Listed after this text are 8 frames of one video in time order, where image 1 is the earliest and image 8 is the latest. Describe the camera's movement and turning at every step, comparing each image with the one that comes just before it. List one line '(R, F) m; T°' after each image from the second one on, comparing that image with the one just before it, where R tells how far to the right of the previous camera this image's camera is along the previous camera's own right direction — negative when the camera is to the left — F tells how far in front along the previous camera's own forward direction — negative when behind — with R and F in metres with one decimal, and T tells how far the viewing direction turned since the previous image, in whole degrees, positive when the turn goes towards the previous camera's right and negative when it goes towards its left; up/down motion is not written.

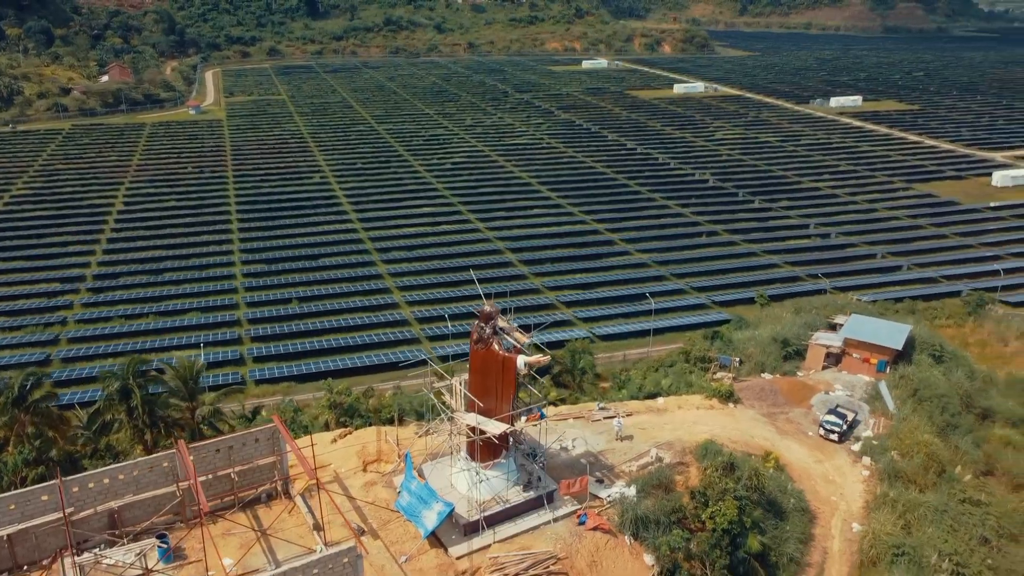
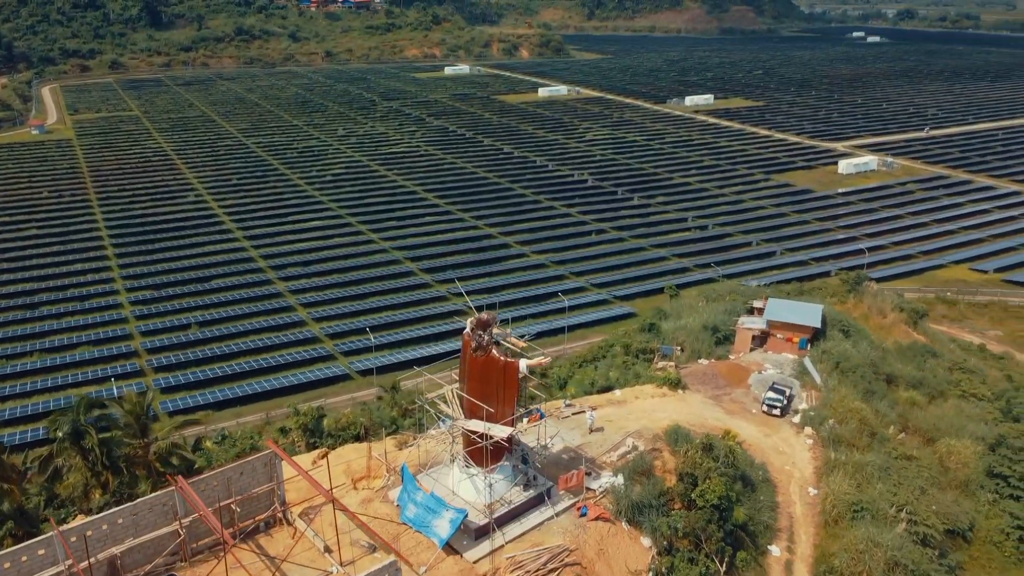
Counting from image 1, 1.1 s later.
(-2.0, -0.3) m; +9°
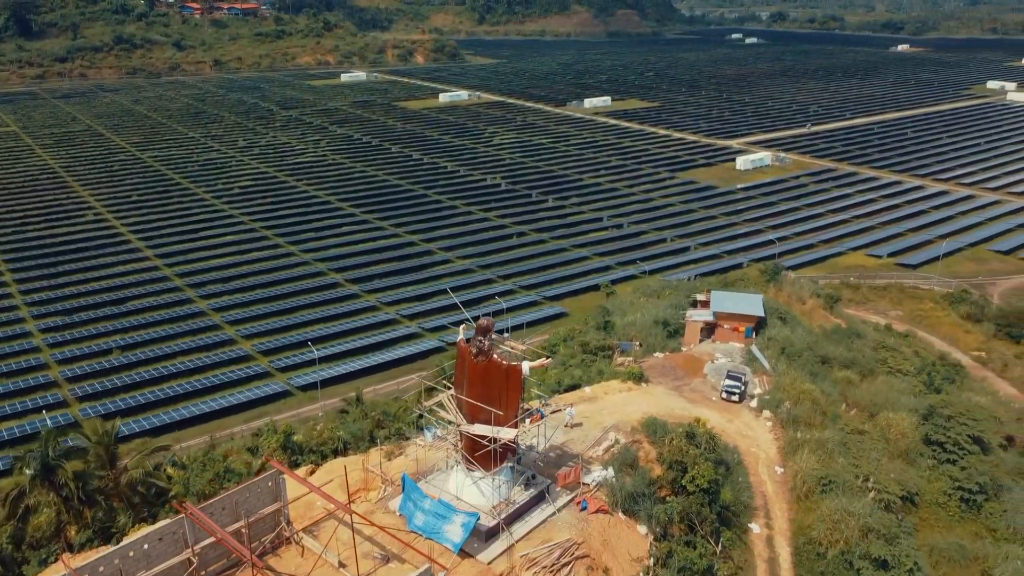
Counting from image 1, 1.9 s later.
(-1.6, -0.2) m; +7°
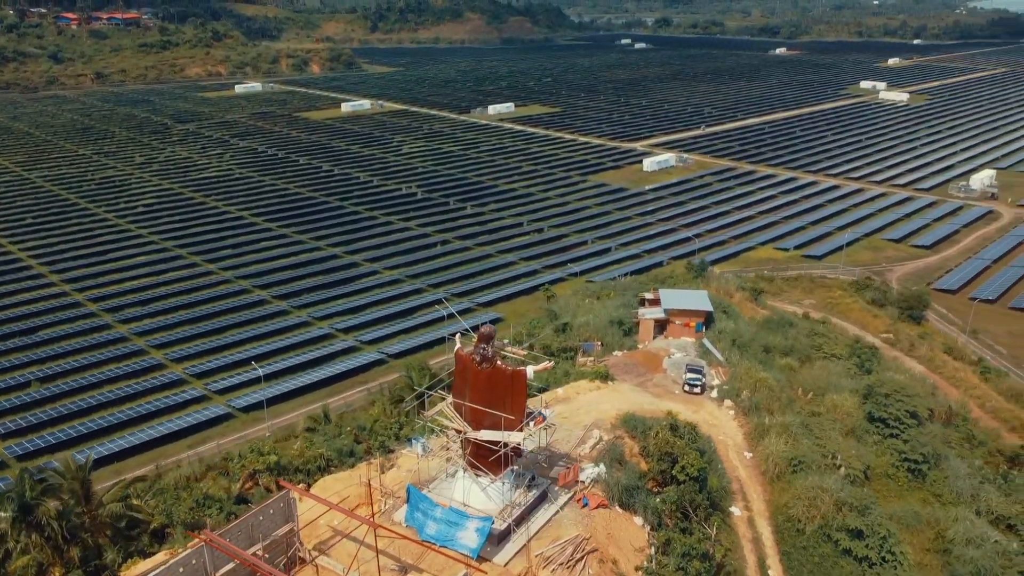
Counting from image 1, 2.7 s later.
(-1.6, -0.2) m; +7°
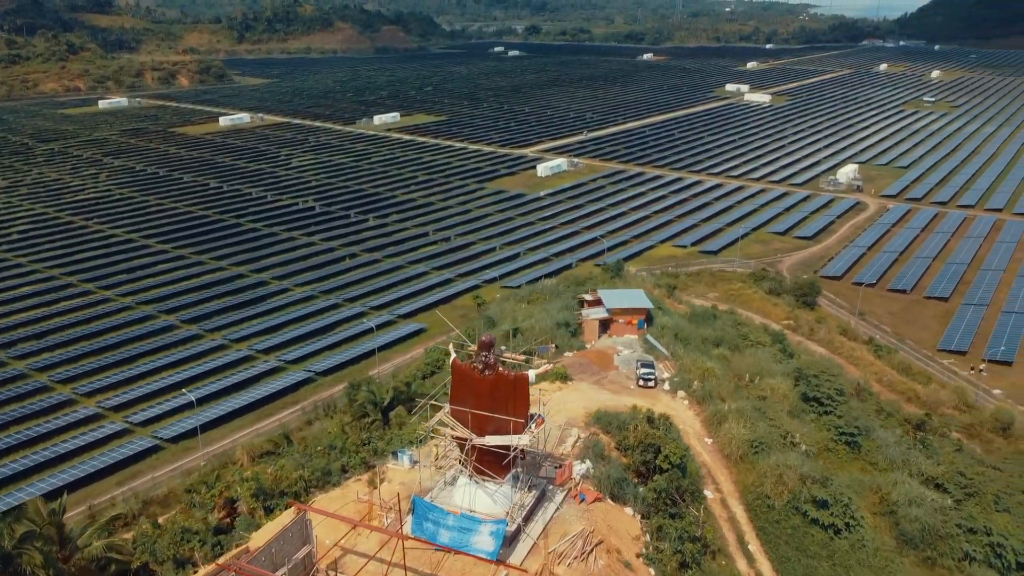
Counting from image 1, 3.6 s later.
(-2.0, -0.3) m; +8°
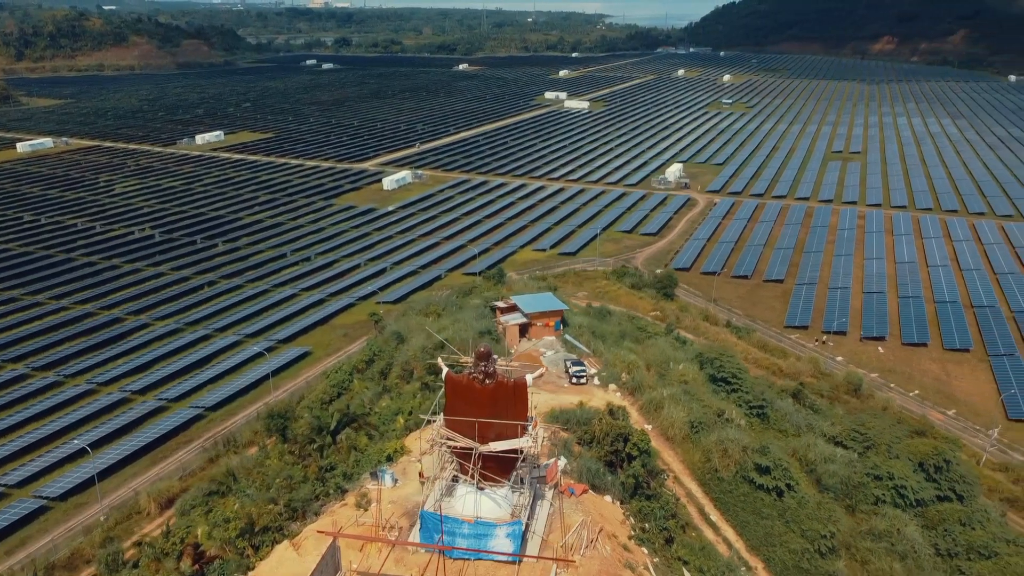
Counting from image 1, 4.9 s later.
(-3.0, -0.3) m; +12°
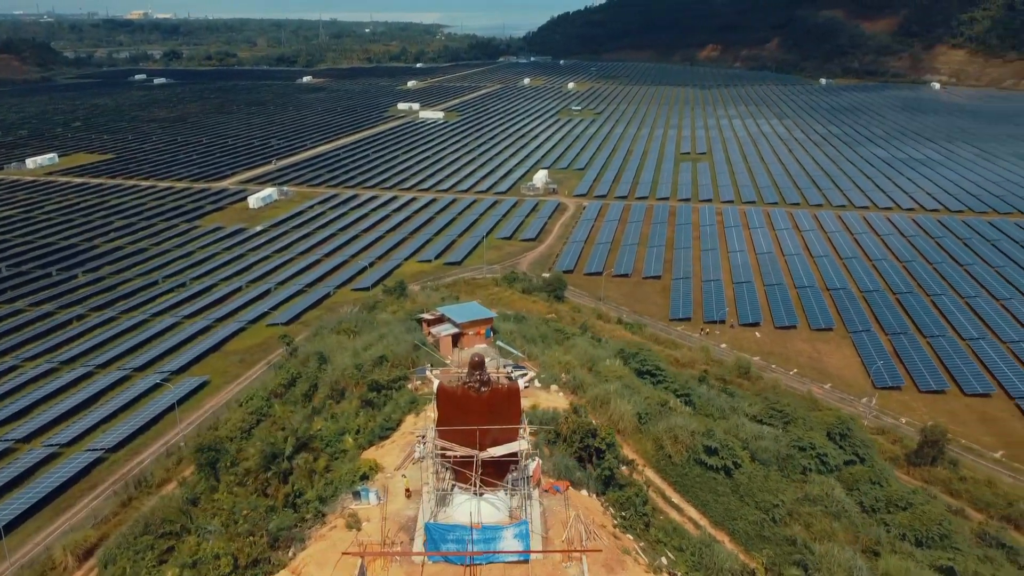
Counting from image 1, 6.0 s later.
(-2.5, -0.3) m; +10°
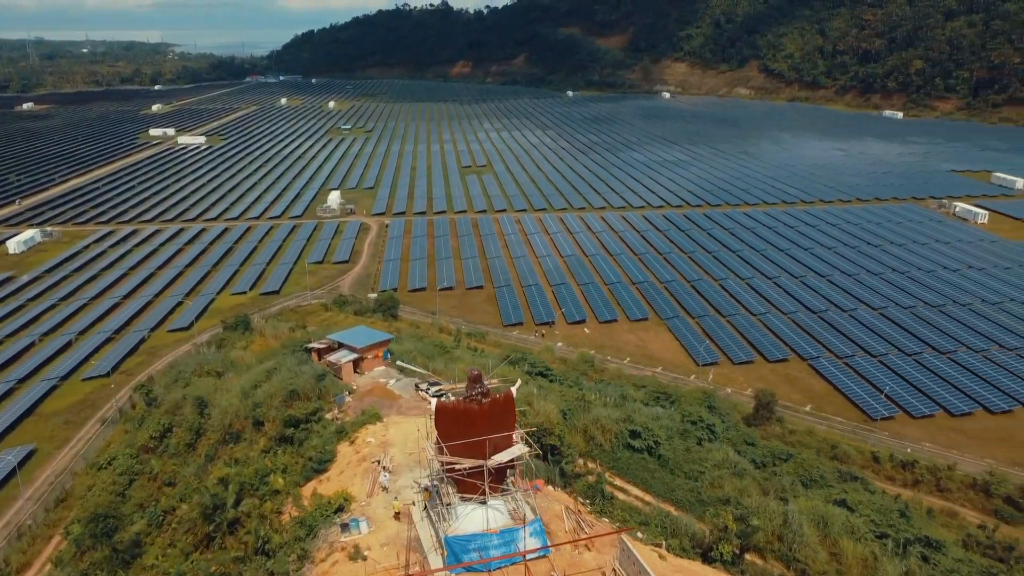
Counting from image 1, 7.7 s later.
(-4.3, -0.3) m; +17°
